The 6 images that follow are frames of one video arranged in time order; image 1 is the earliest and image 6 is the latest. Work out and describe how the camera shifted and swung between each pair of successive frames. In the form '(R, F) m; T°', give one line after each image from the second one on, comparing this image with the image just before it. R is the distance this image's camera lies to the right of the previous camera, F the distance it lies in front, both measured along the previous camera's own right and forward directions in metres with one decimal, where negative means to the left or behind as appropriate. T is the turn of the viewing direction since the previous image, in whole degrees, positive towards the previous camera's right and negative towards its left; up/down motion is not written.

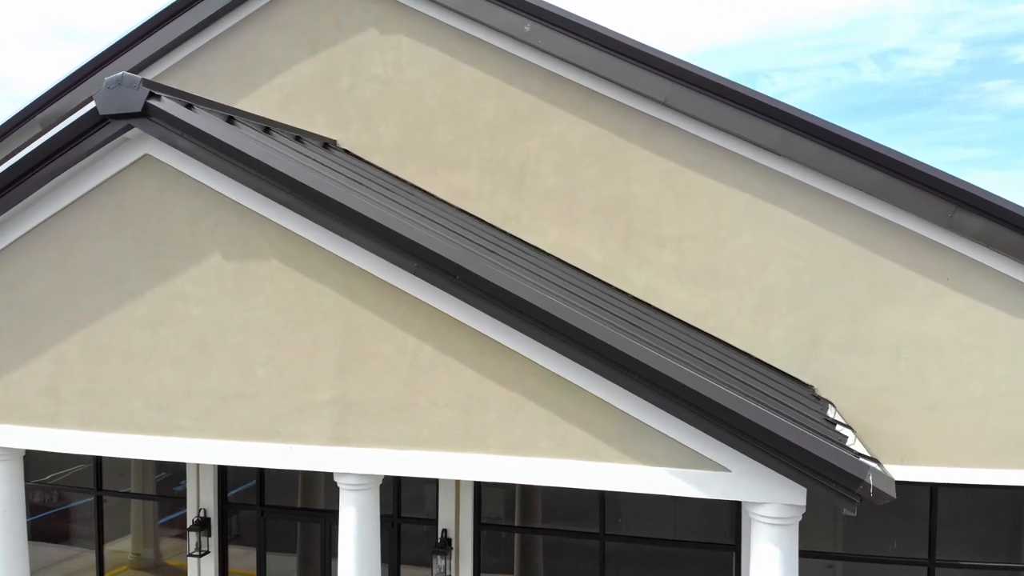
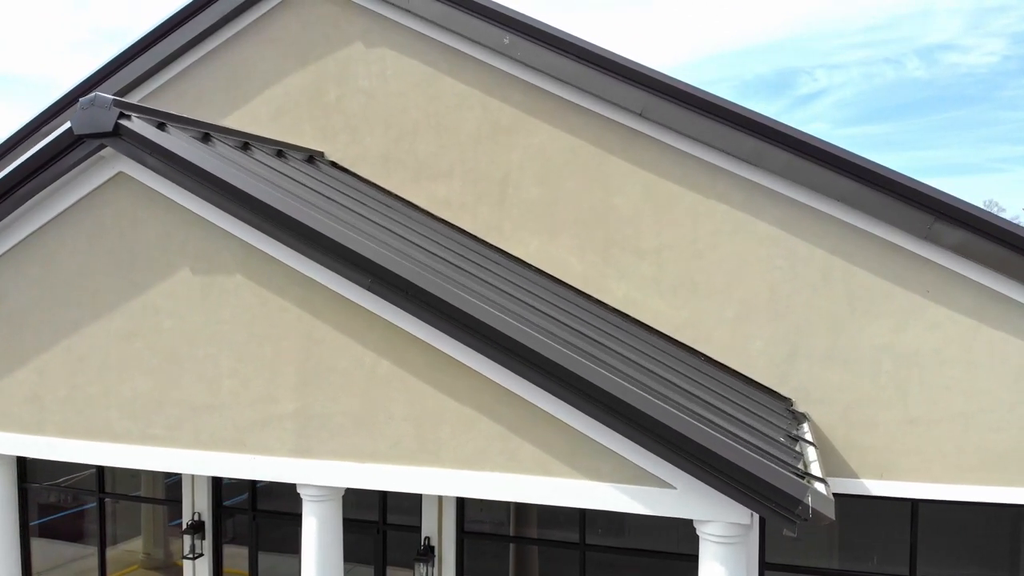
(+0.5, 0.0) m; -2°
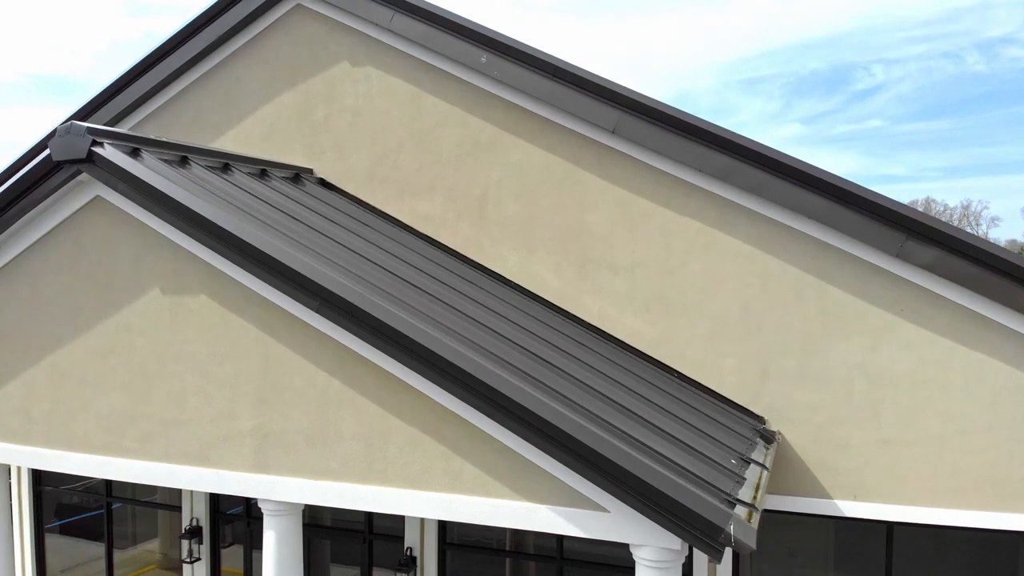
(+0.7, -0.1) m; -3°
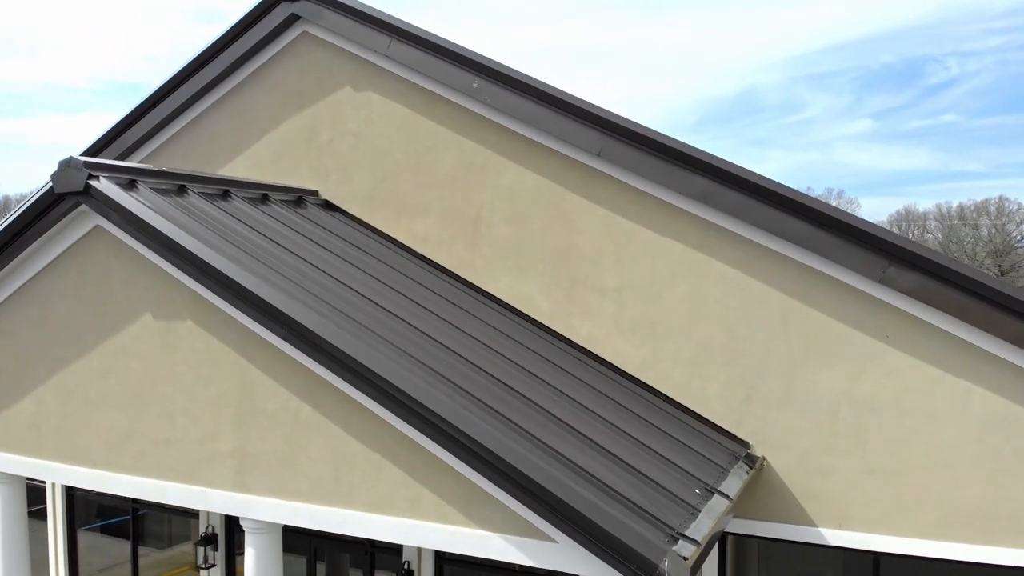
(+0.7, -0.1) m; -4°
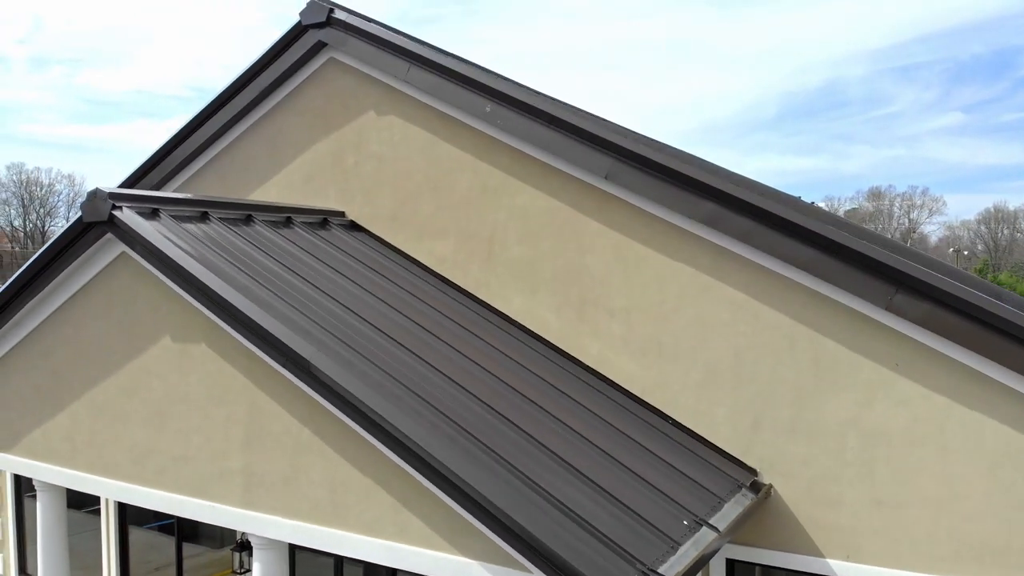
(+0.6, -0.1) m; -5°
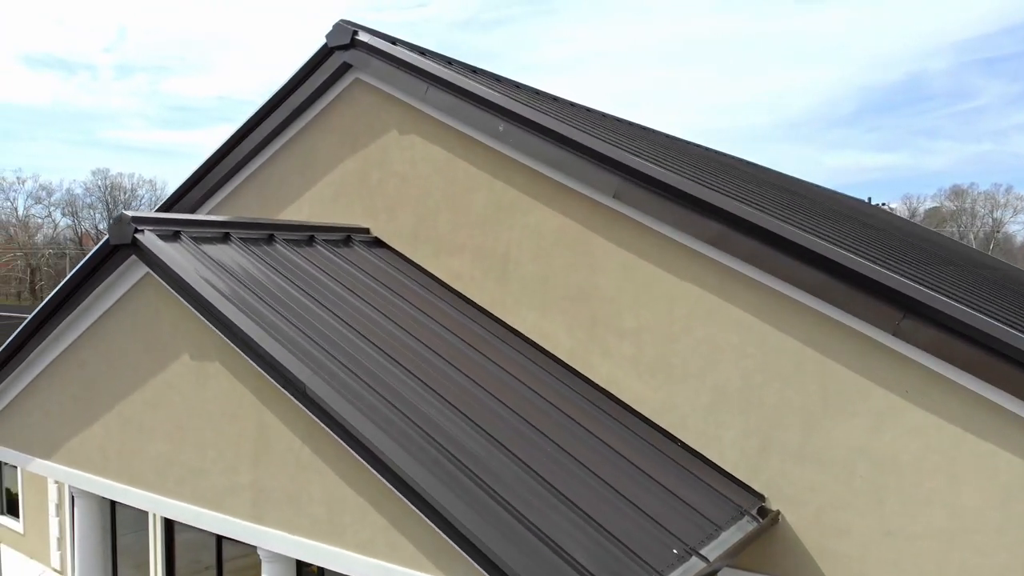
(+0.5, 0.0) m; -5°
